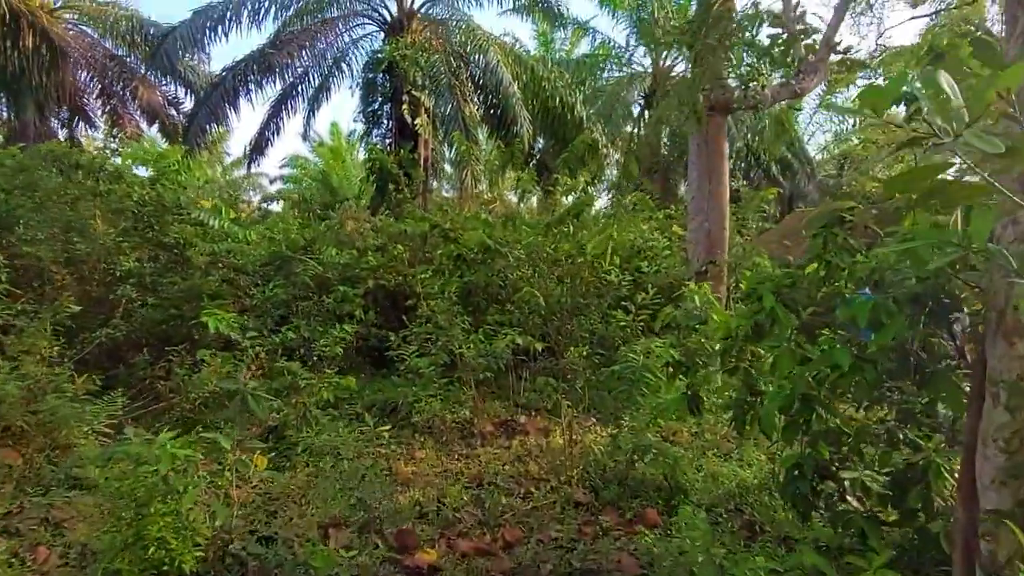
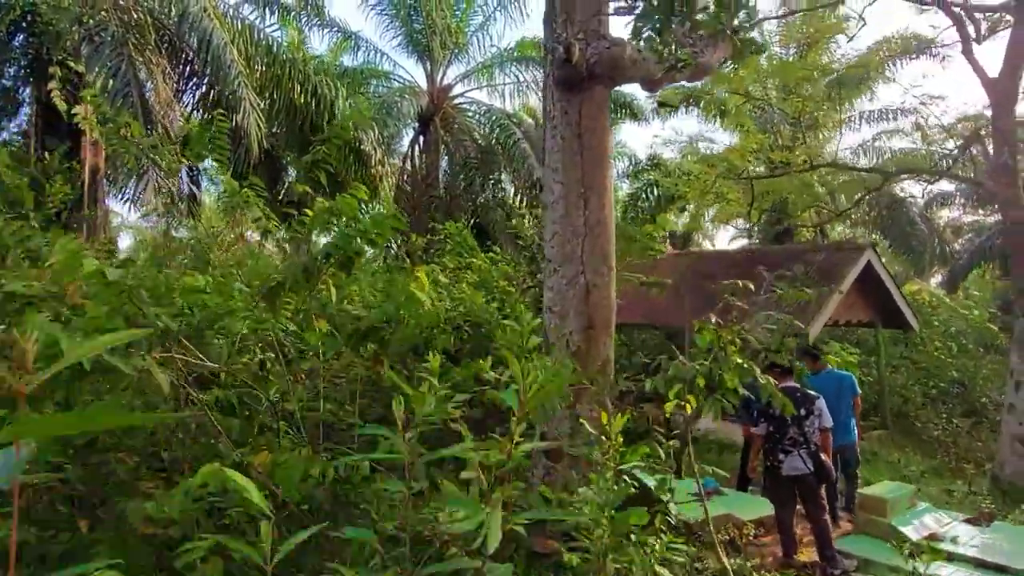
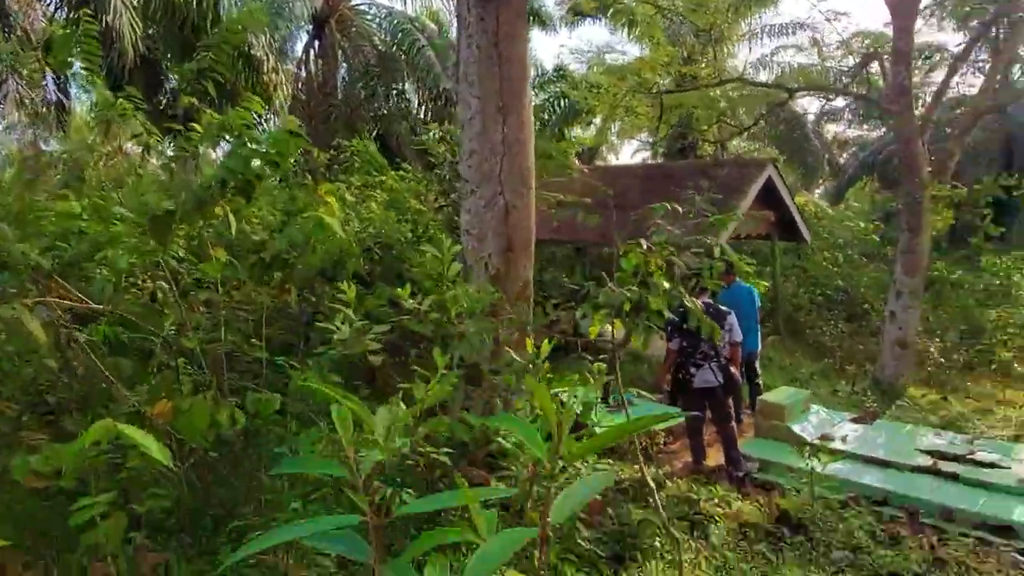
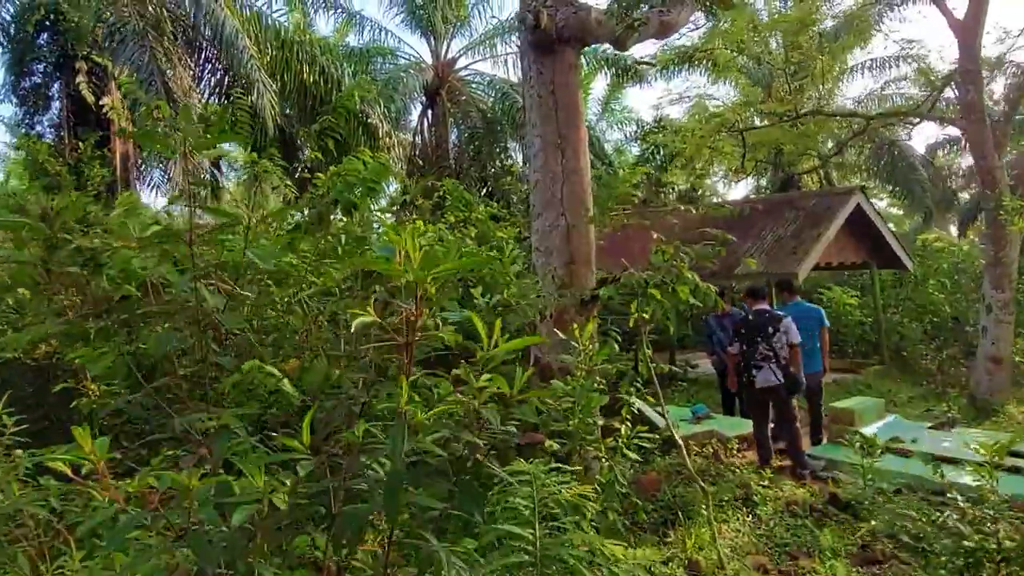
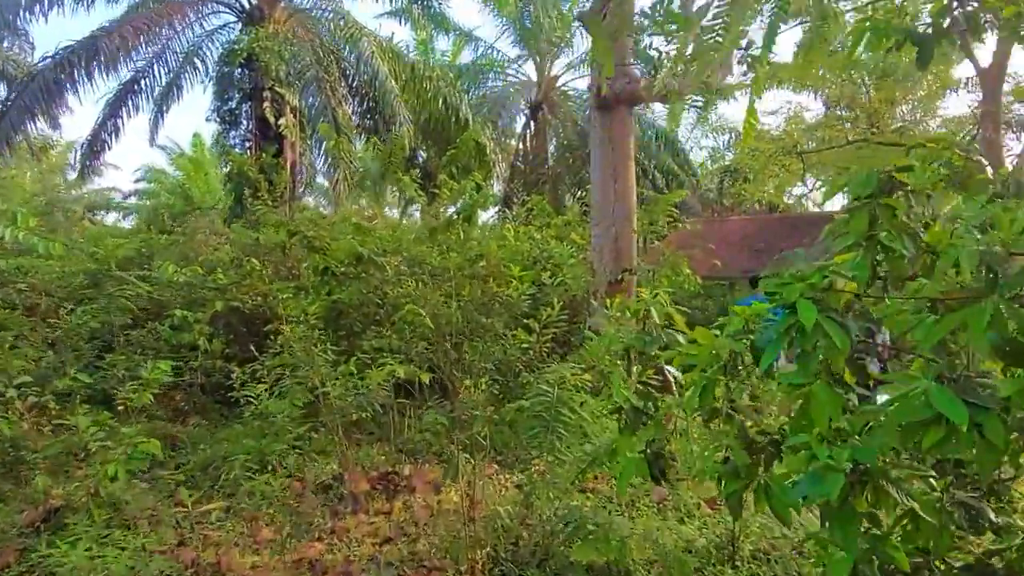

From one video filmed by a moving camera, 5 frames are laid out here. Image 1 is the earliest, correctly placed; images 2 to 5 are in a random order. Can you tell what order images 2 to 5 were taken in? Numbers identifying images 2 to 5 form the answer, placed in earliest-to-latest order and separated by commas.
5, 4, 2, 3
